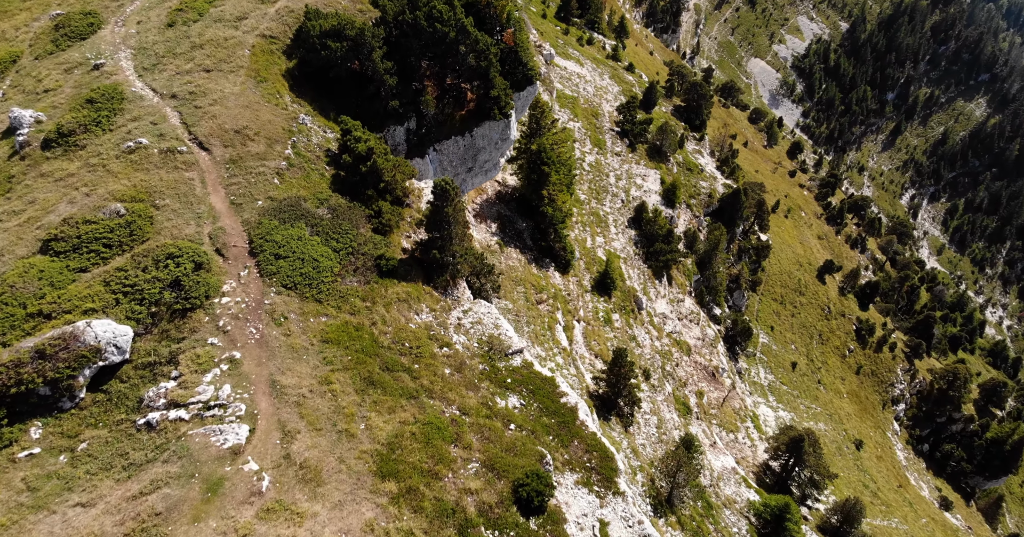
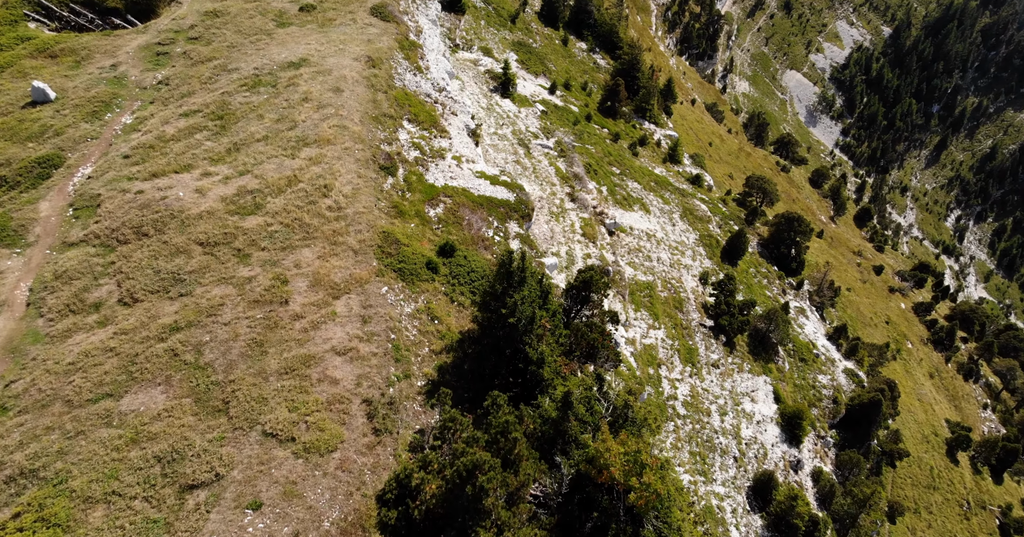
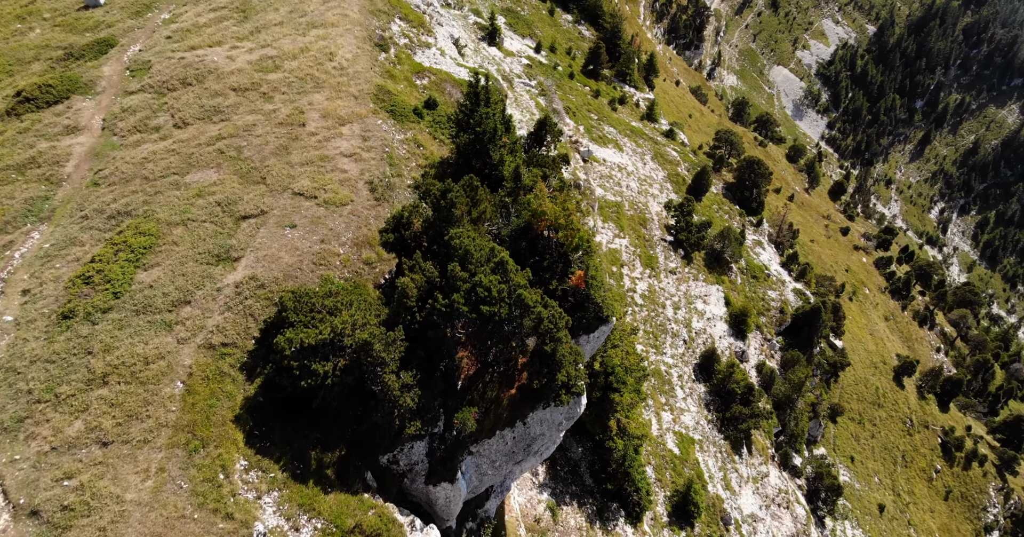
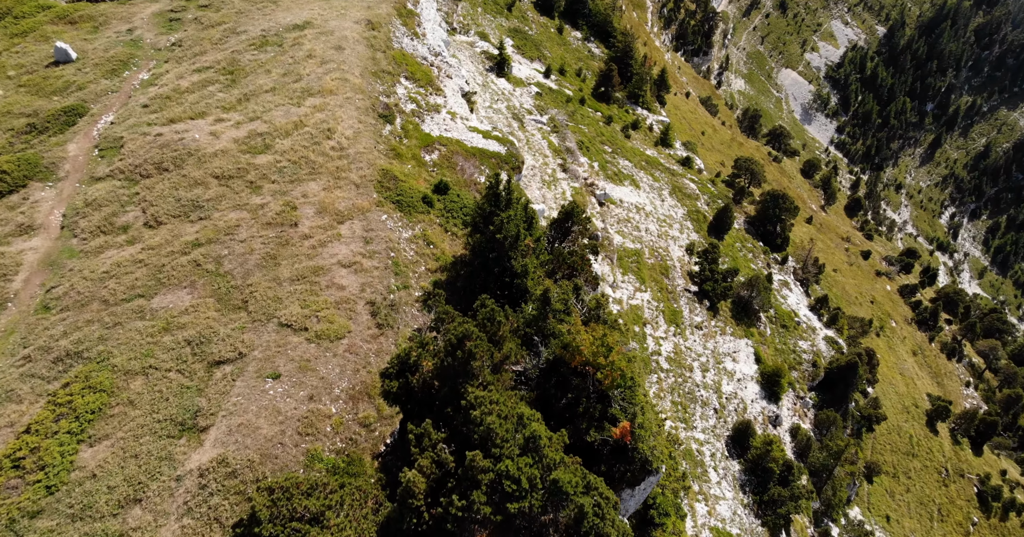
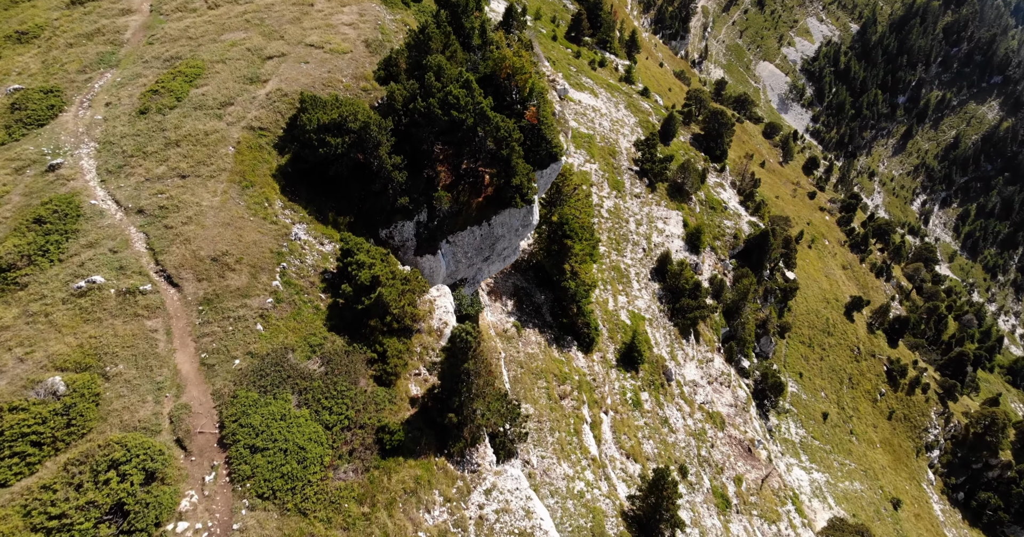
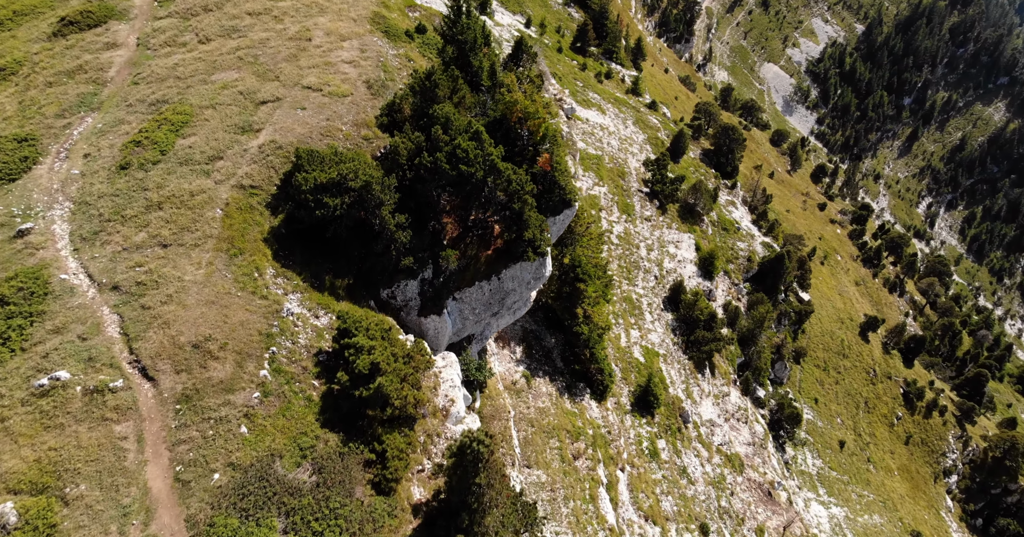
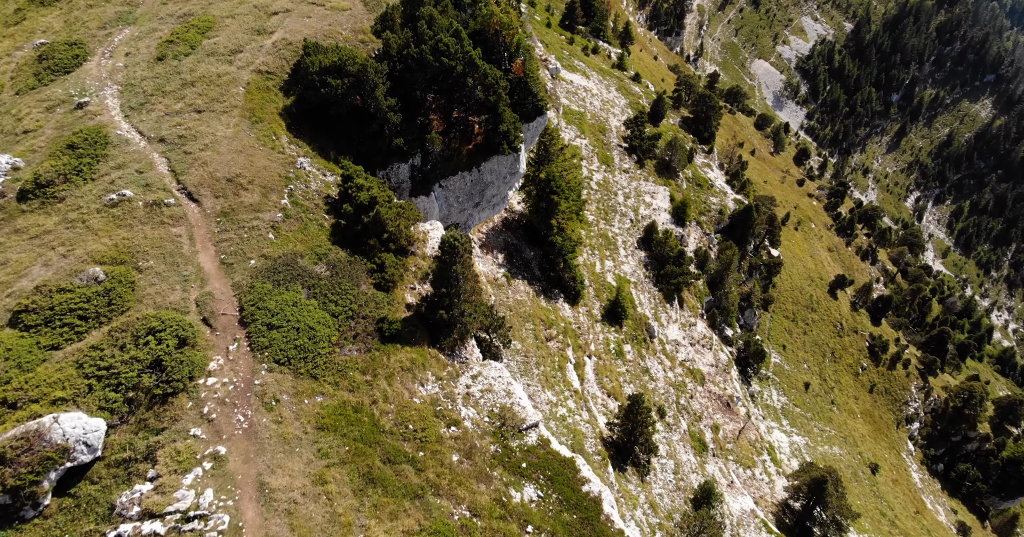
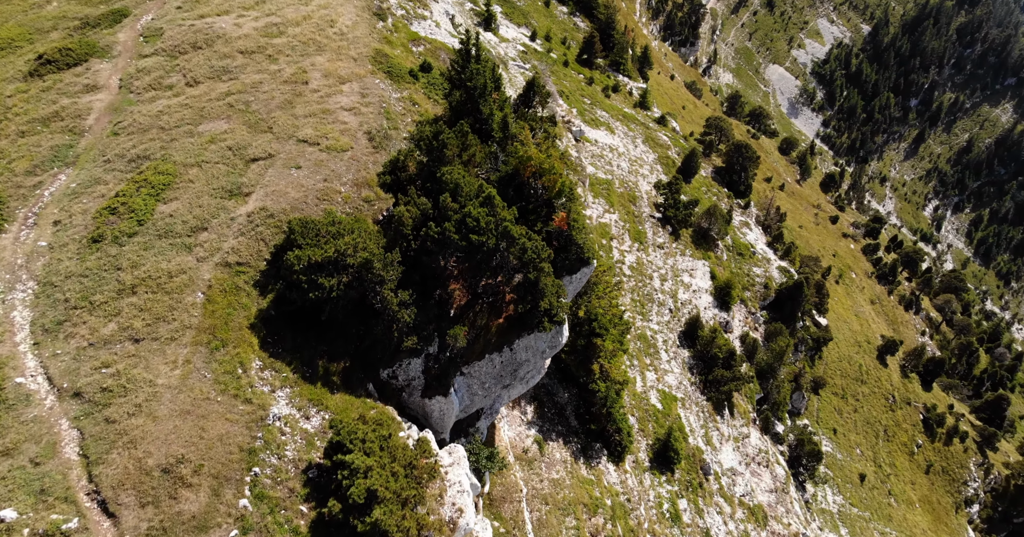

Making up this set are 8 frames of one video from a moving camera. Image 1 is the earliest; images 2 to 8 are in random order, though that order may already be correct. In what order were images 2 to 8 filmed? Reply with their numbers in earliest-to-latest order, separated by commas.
7, 5, 6, 8, 3, 4, 2
